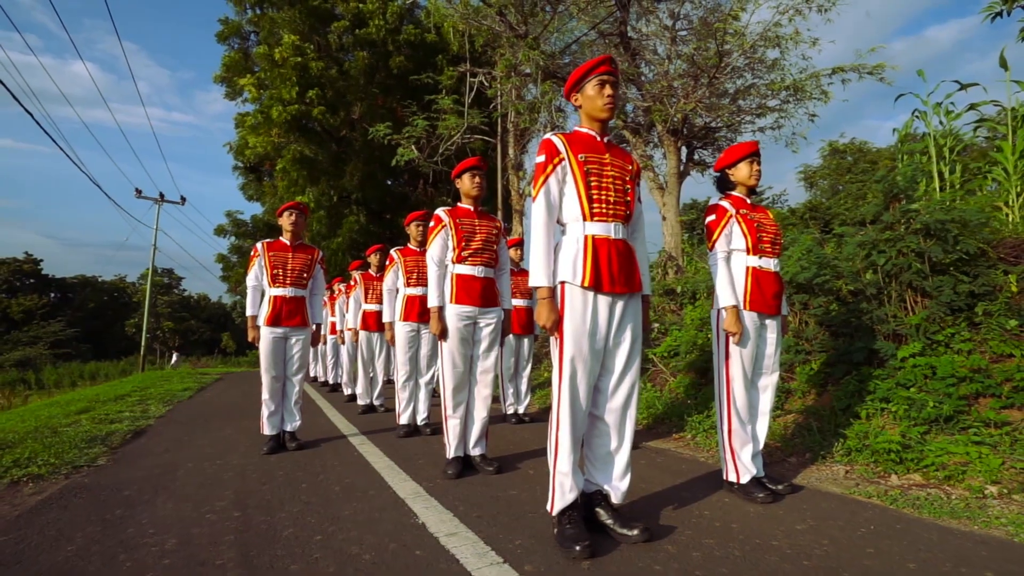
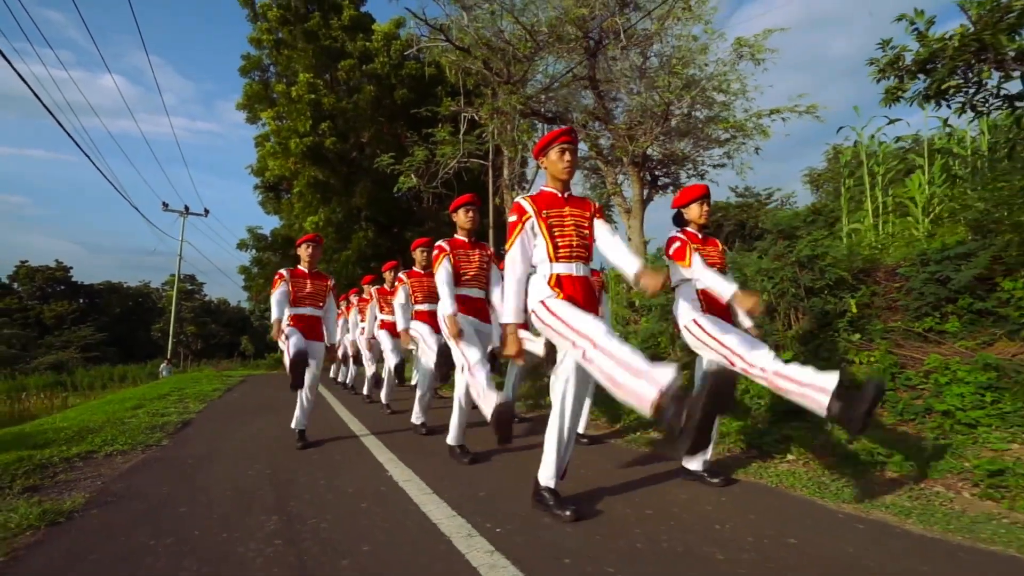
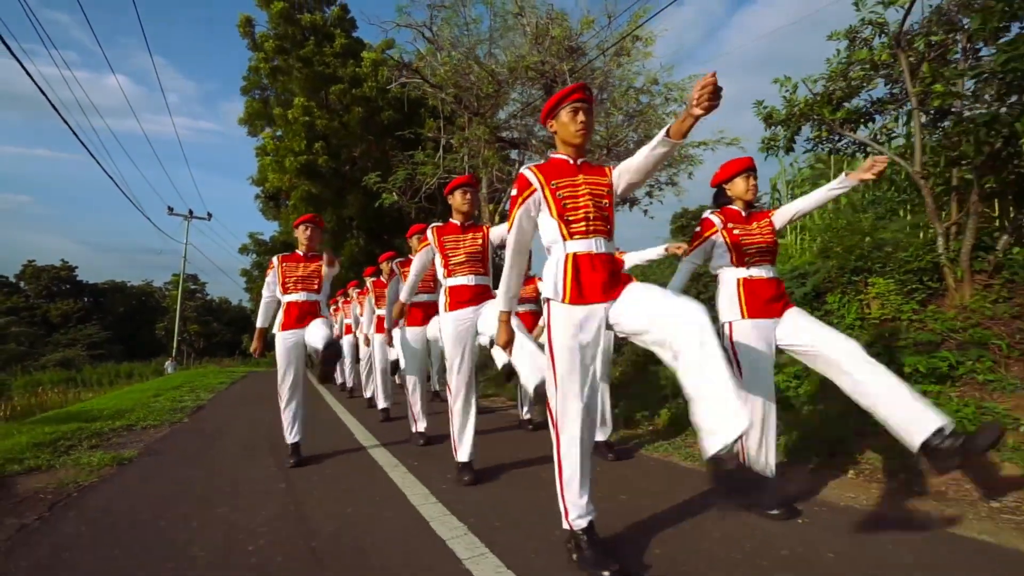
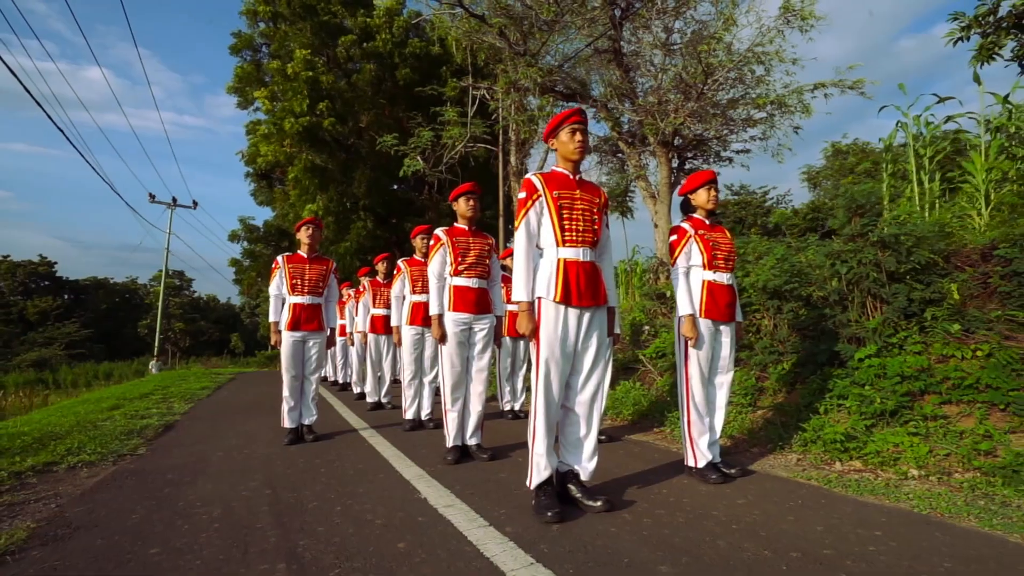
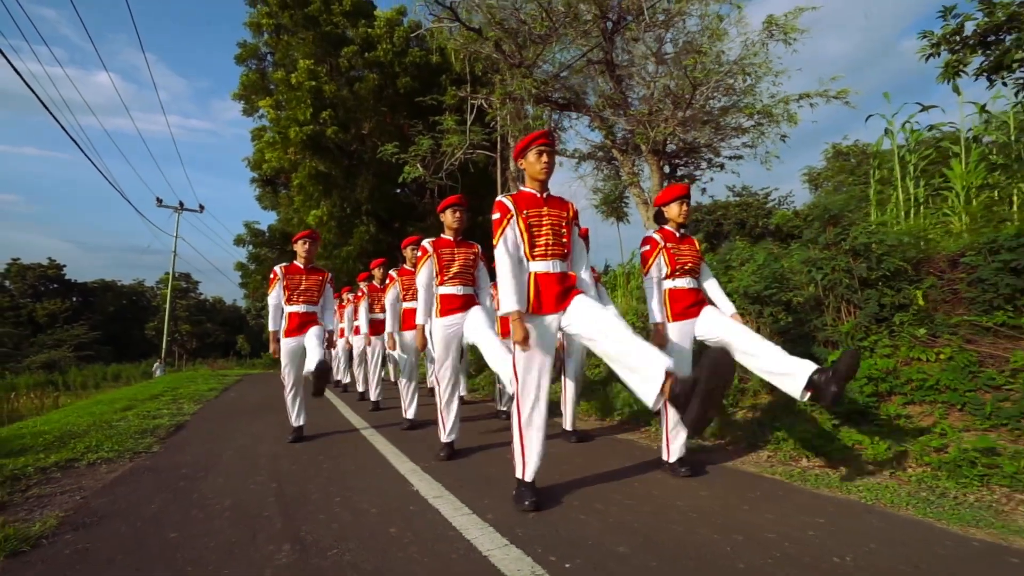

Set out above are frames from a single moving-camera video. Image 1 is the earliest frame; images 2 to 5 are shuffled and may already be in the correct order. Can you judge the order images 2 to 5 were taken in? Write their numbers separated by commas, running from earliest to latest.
4, 5, 2, 3
